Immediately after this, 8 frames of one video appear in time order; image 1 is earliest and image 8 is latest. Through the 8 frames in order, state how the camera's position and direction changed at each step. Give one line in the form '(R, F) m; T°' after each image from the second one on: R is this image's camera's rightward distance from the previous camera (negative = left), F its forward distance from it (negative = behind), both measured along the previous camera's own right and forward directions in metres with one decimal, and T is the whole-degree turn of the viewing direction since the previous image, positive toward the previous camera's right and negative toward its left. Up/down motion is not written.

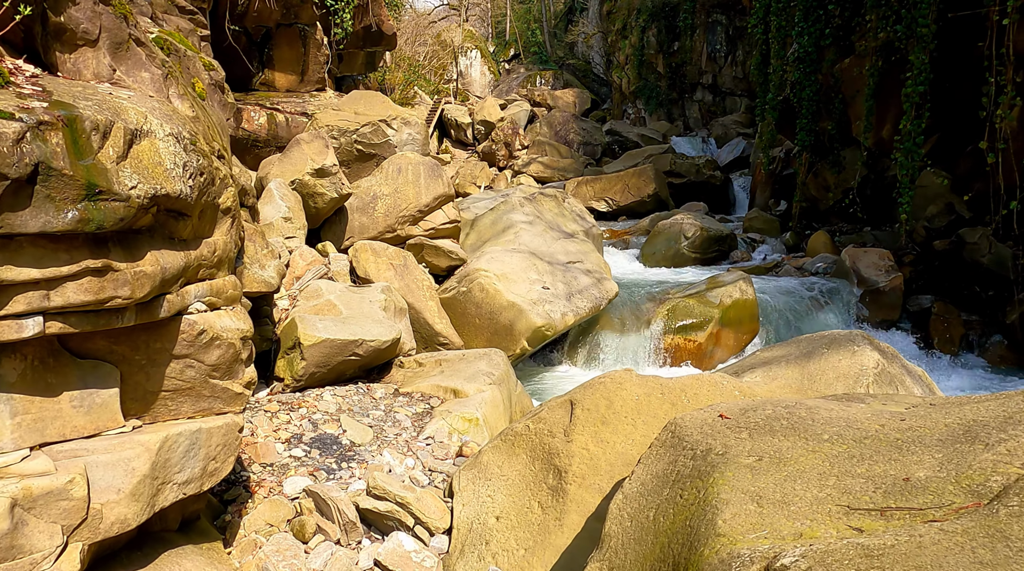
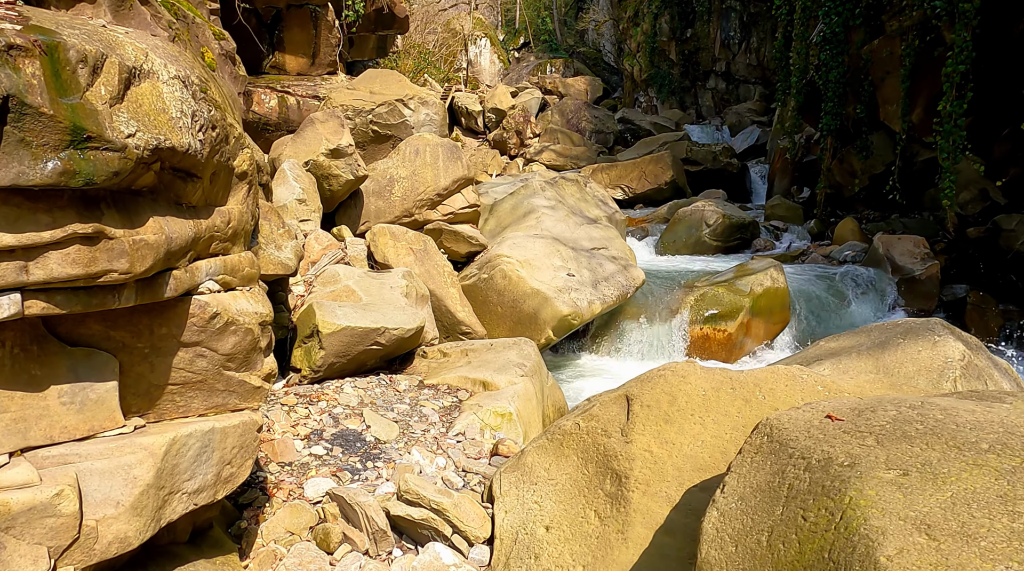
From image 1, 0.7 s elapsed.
(-0.2, +0.4) m; -1°
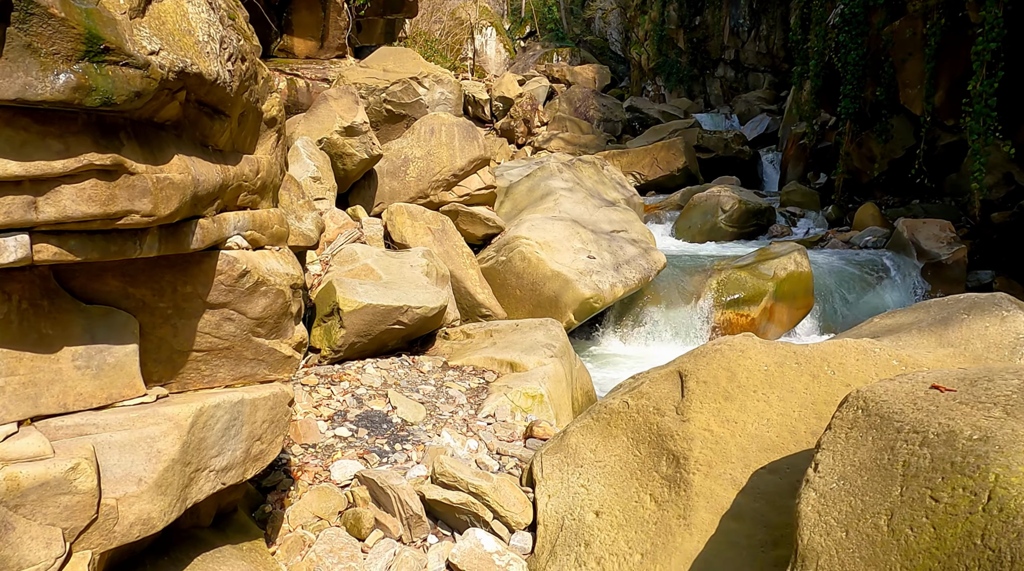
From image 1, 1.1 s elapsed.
(-0.2, +0.3) m; 0°
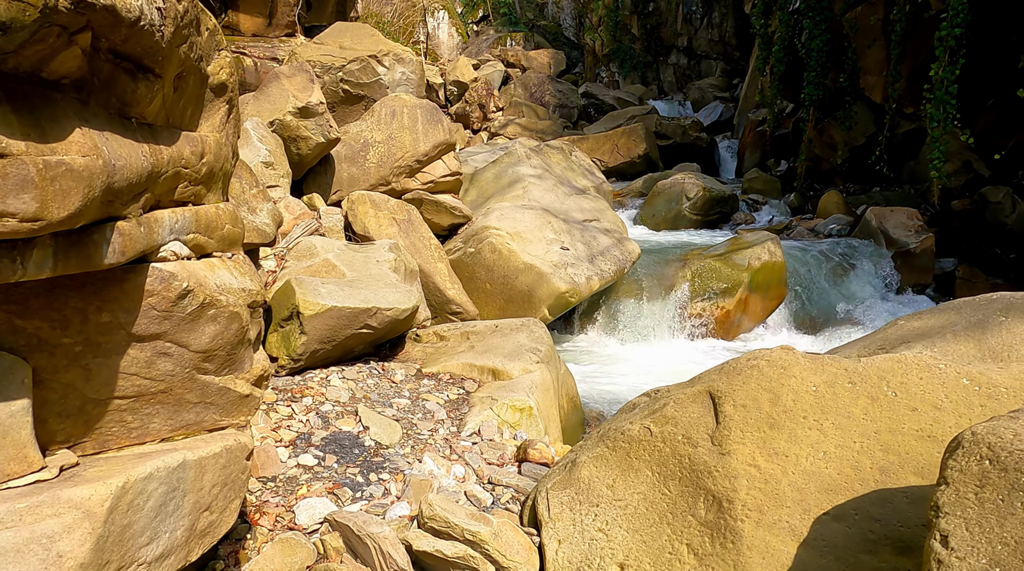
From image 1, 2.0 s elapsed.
(-0.2, +0.5) m; +3°
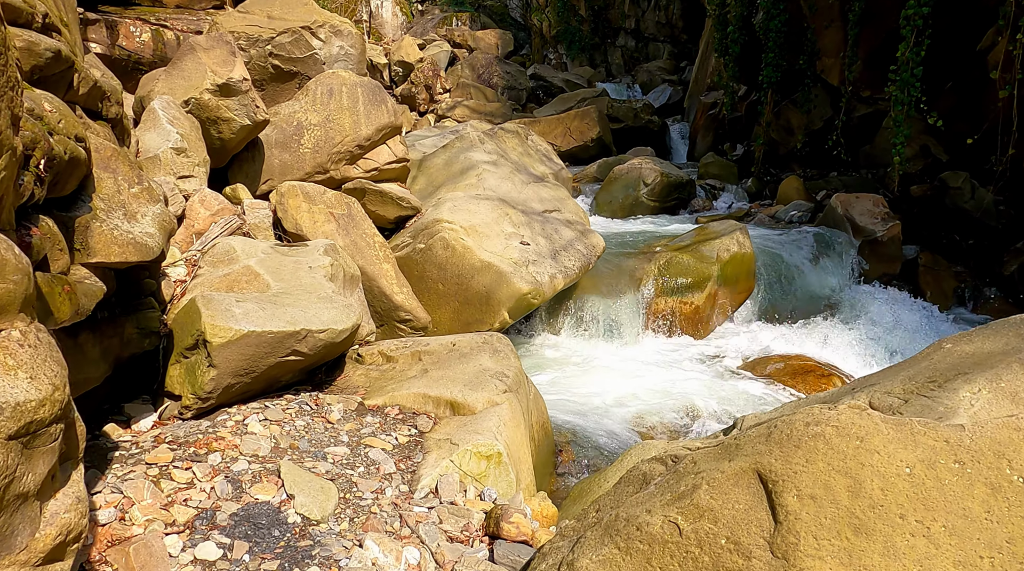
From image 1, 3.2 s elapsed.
(-0.1, +0.8) m; +4°
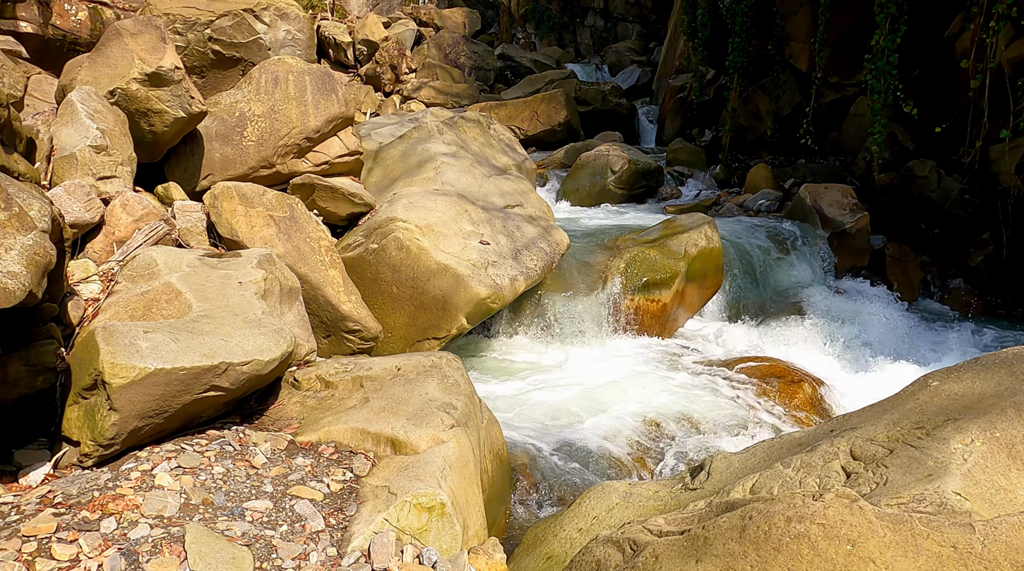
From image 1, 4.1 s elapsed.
(+0.1, +0.4) m; +2°
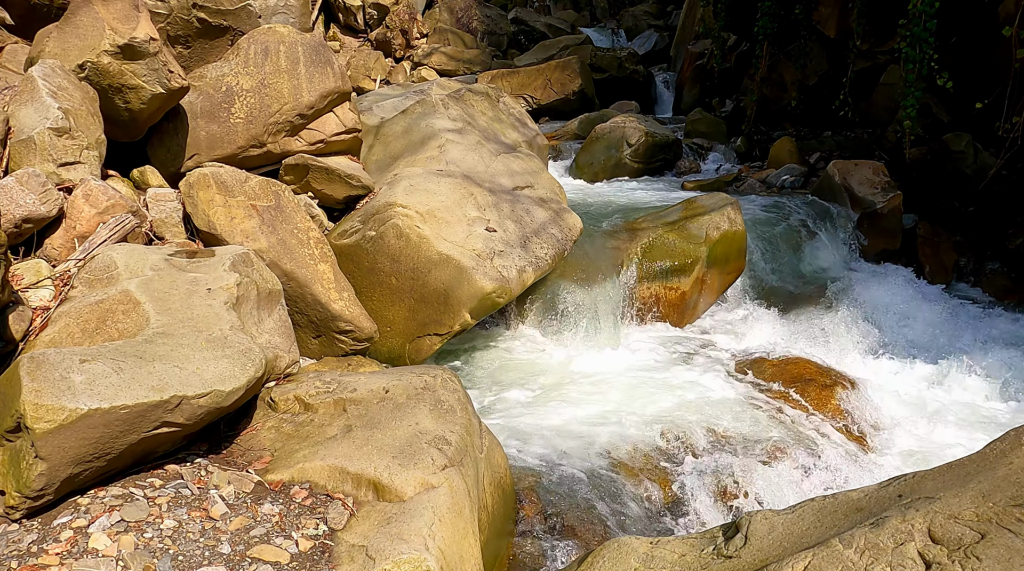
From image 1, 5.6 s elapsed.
(0.0, +0.5) m; -1°
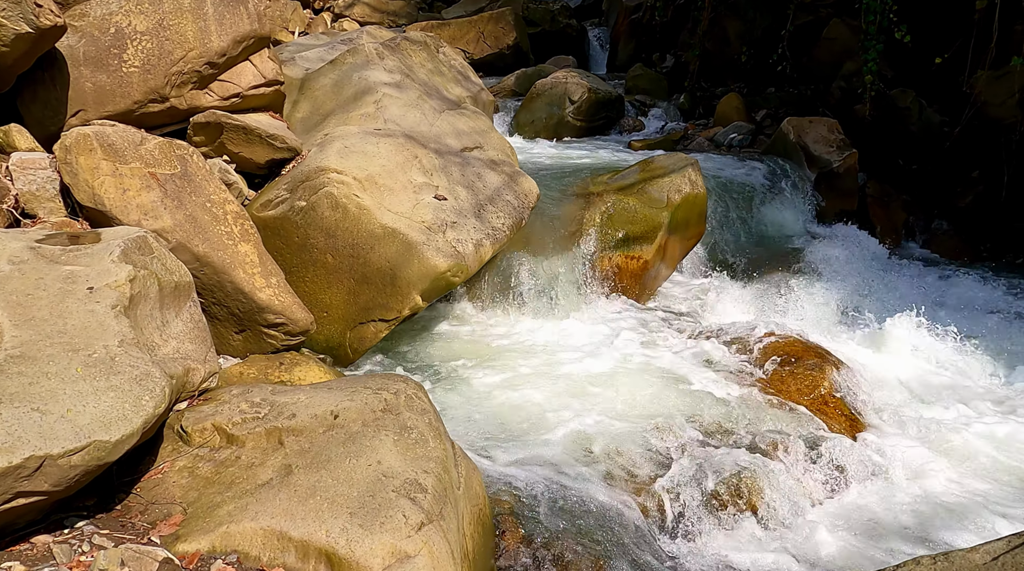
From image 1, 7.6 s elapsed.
(-0.2, +0.8) m; +5°
